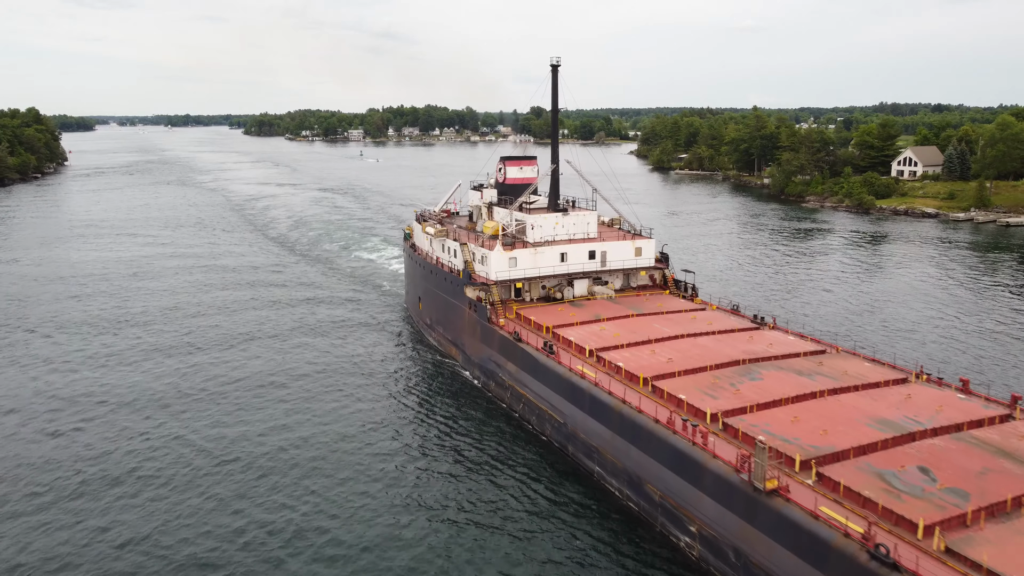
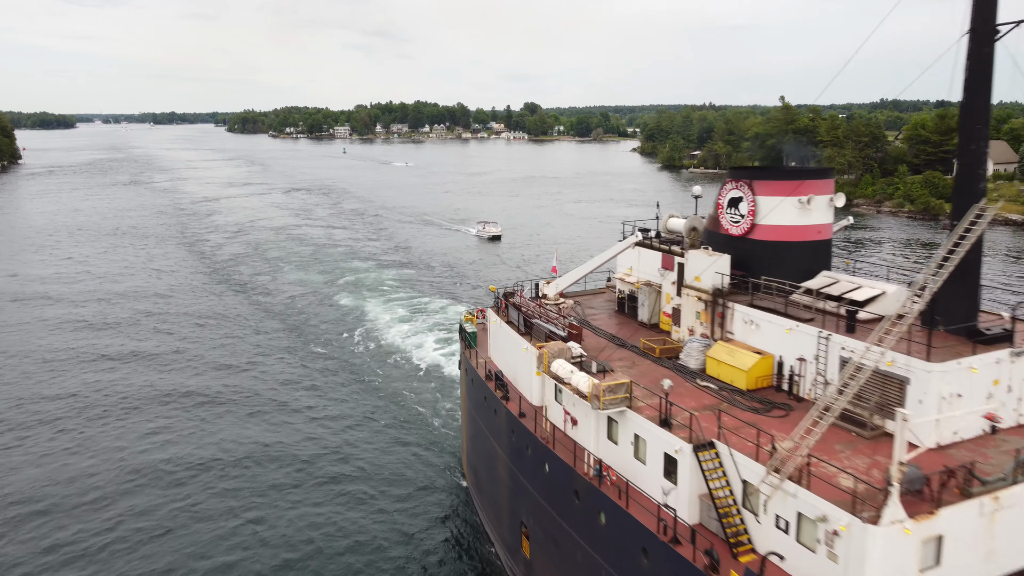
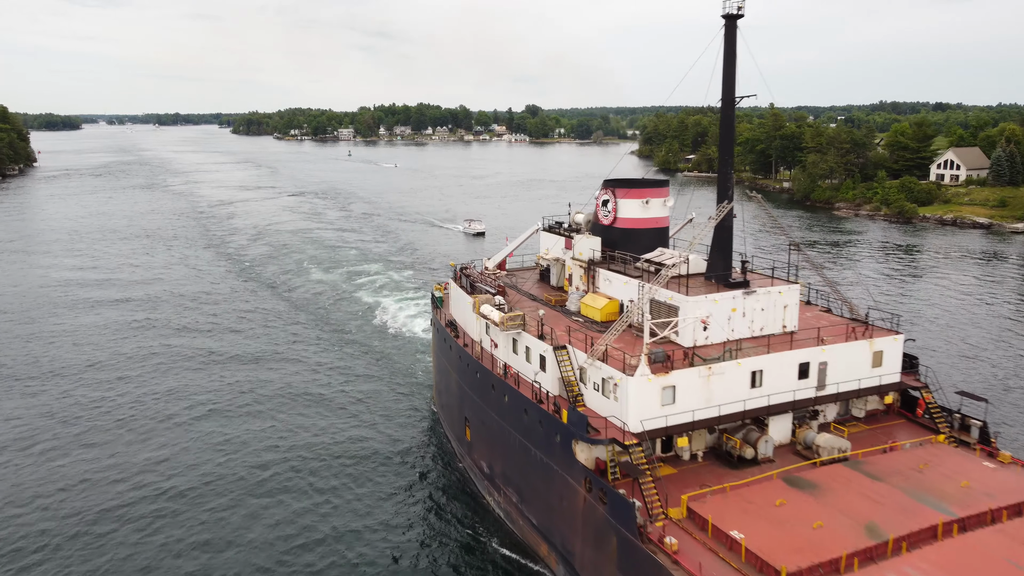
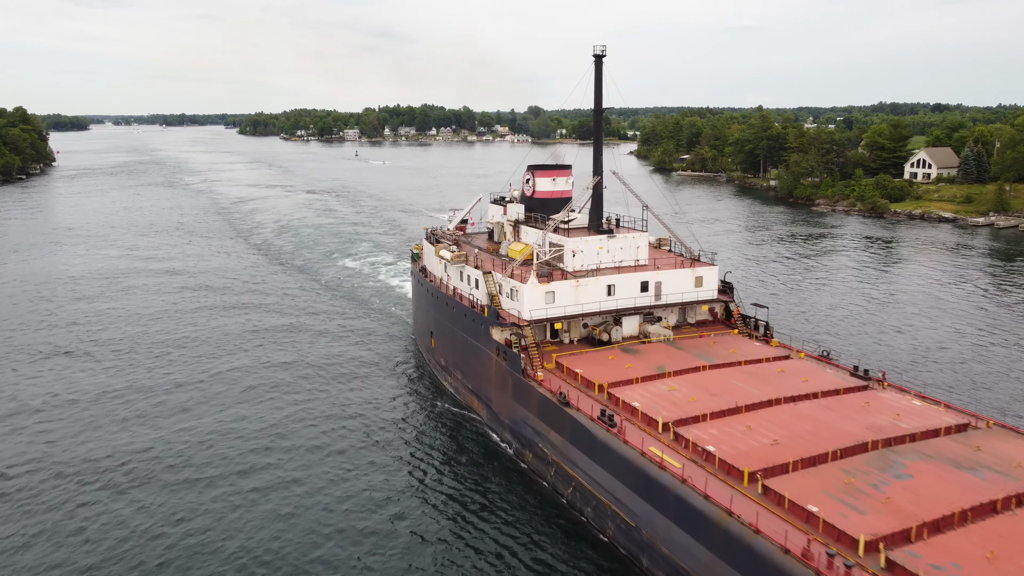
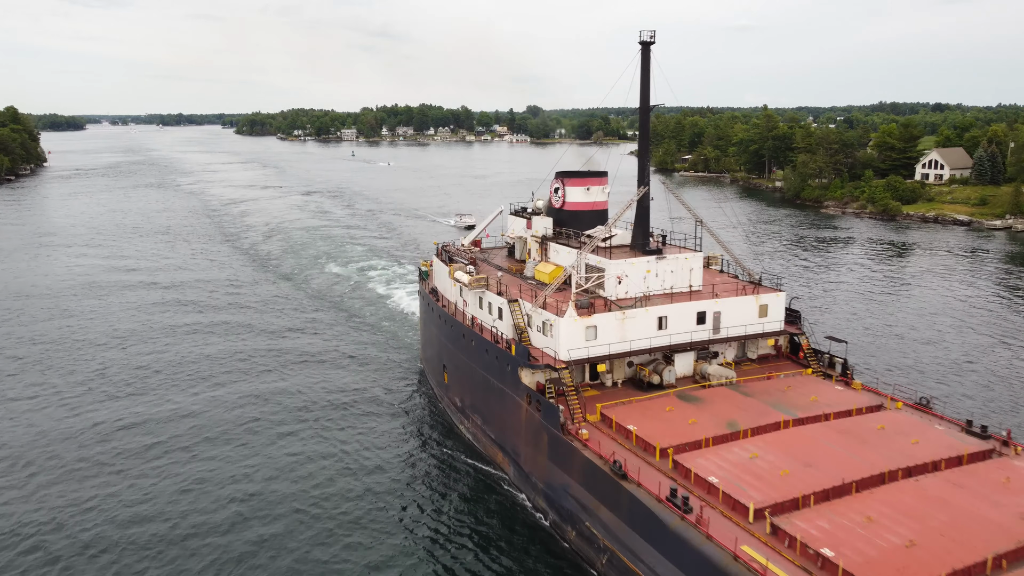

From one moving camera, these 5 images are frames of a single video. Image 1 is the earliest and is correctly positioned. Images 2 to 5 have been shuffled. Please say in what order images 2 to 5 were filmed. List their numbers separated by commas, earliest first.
4, 5, 3, 2
